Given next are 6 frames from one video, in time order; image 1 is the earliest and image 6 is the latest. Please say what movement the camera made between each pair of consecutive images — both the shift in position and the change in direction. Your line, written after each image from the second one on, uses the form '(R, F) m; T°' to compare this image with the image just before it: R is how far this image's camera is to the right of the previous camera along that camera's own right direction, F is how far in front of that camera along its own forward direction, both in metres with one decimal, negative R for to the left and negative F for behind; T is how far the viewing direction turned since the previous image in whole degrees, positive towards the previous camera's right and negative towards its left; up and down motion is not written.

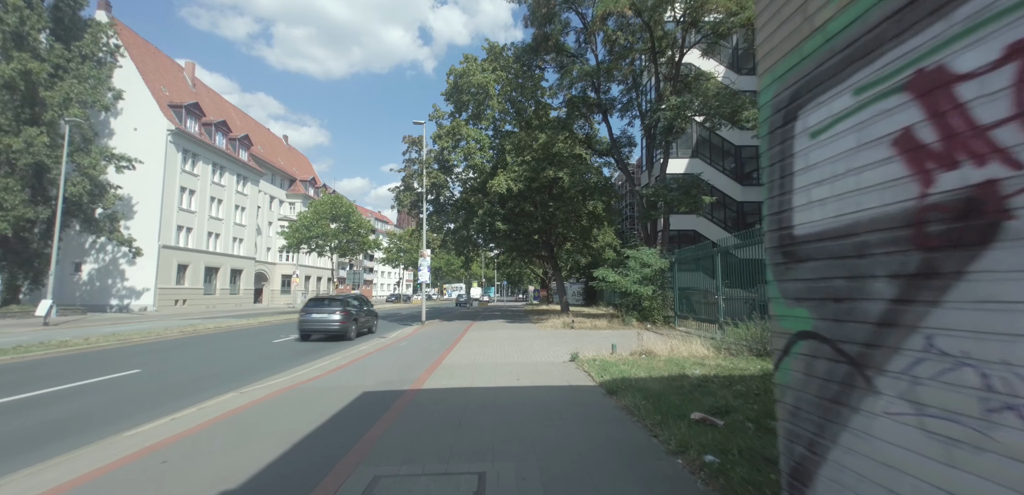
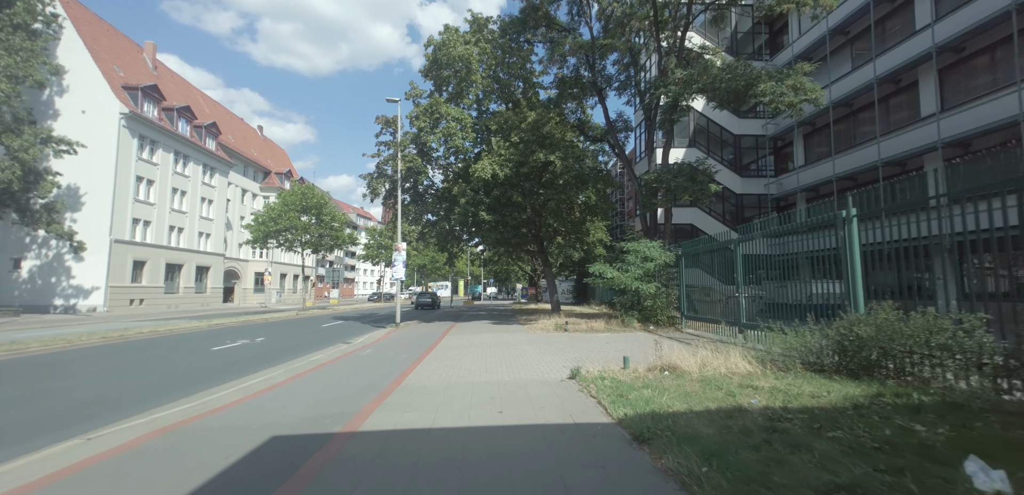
(+0.1, +2.0) m; +2°
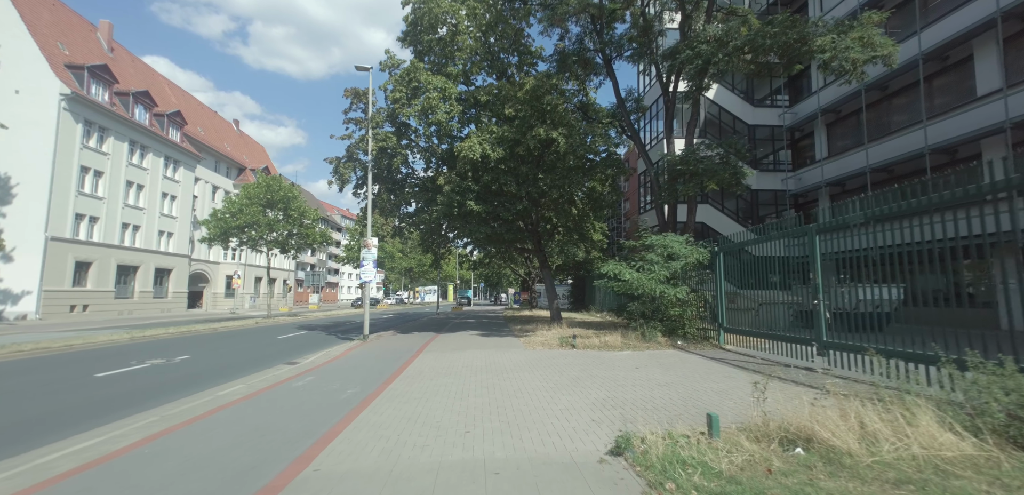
(-0.1, +3.0) m; +1°
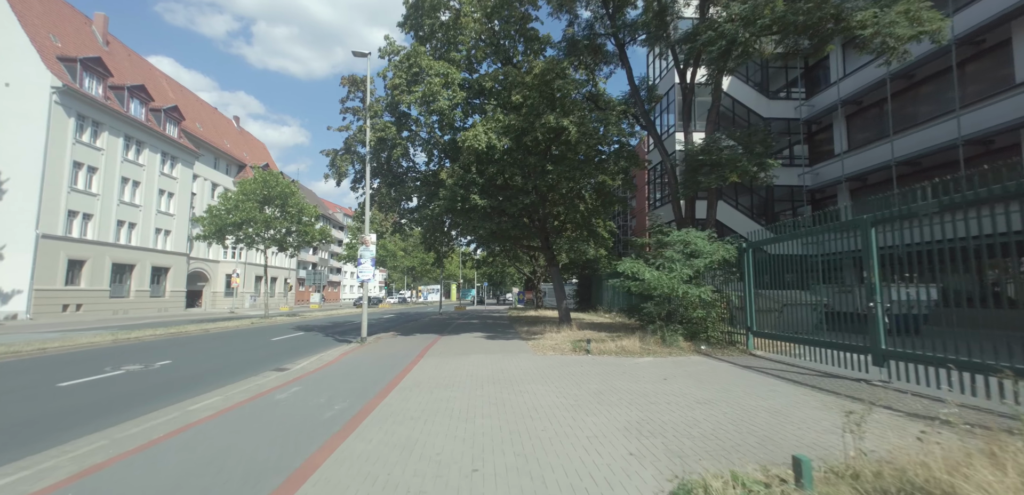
(-0.2, +0.9) m; 0°
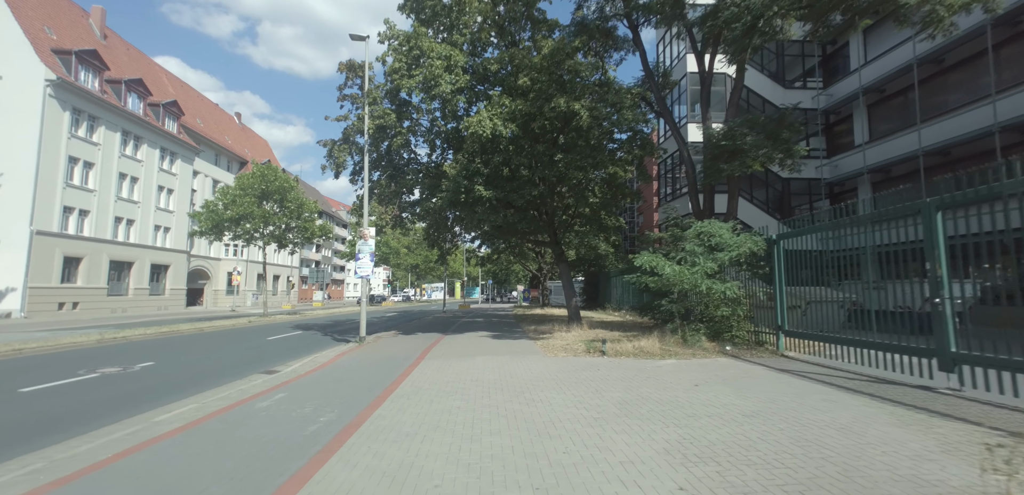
(-0.1, +0.8) m; -1°
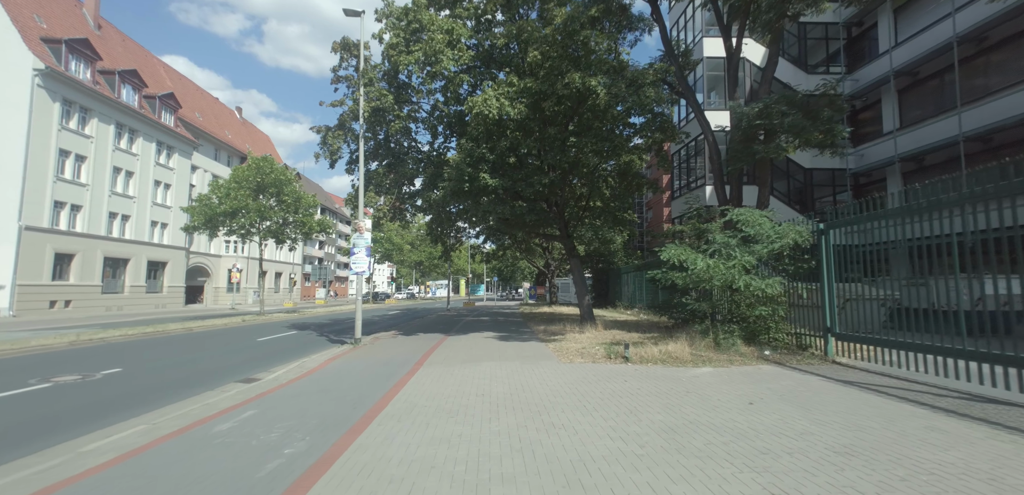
(-0.1, +1.1) m; -1°
